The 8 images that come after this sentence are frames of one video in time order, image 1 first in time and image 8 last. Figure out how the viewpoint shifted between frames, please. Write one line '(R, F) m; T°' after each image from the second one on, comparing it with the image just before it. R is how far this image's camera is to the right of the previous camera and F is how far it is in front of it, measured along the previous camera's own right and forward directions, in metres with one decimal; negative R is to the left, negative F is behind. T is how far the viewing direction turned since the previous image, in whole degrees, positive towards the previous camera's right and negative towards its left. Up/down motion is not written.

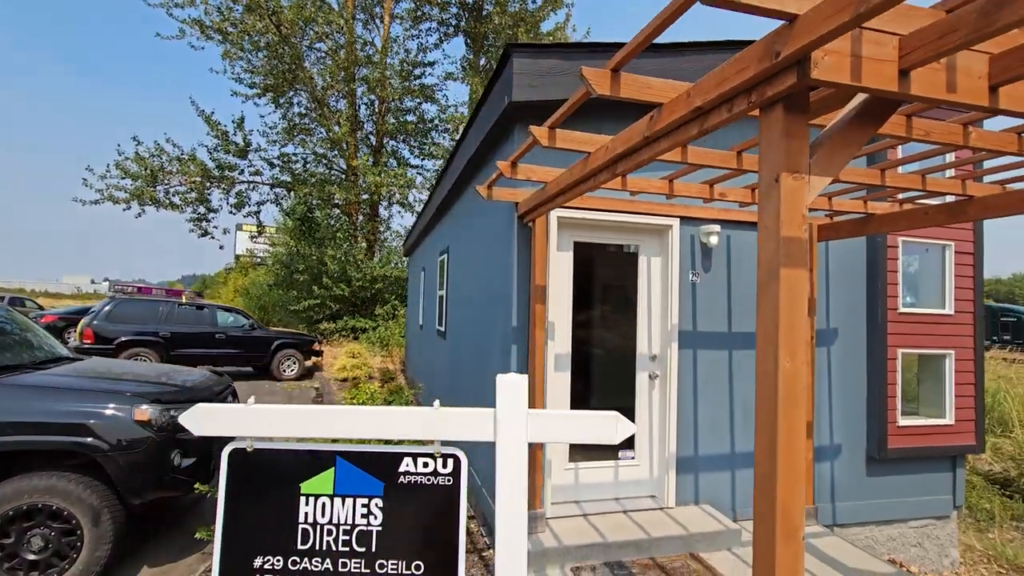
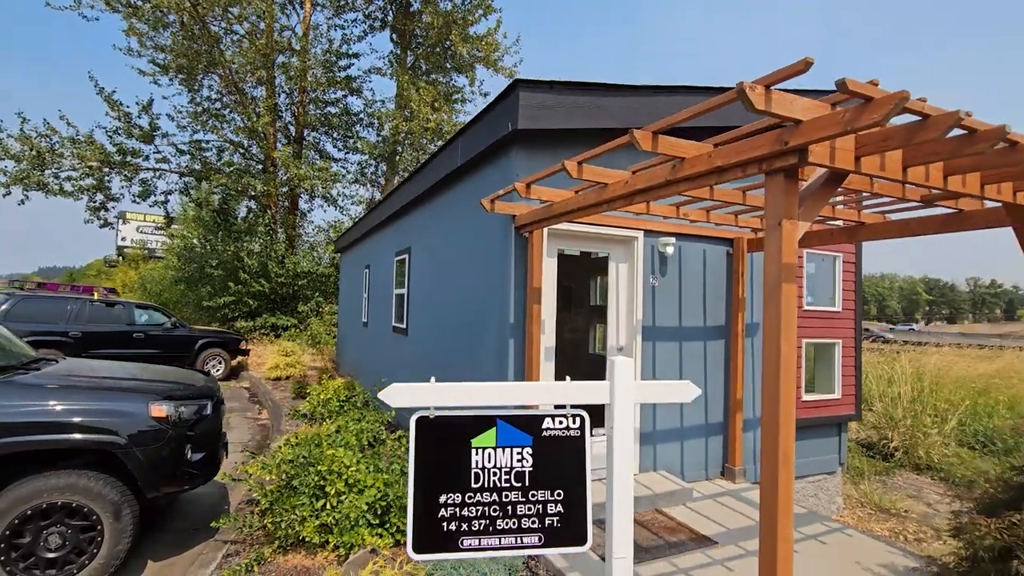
(-0.6, -0.4) m; +10°
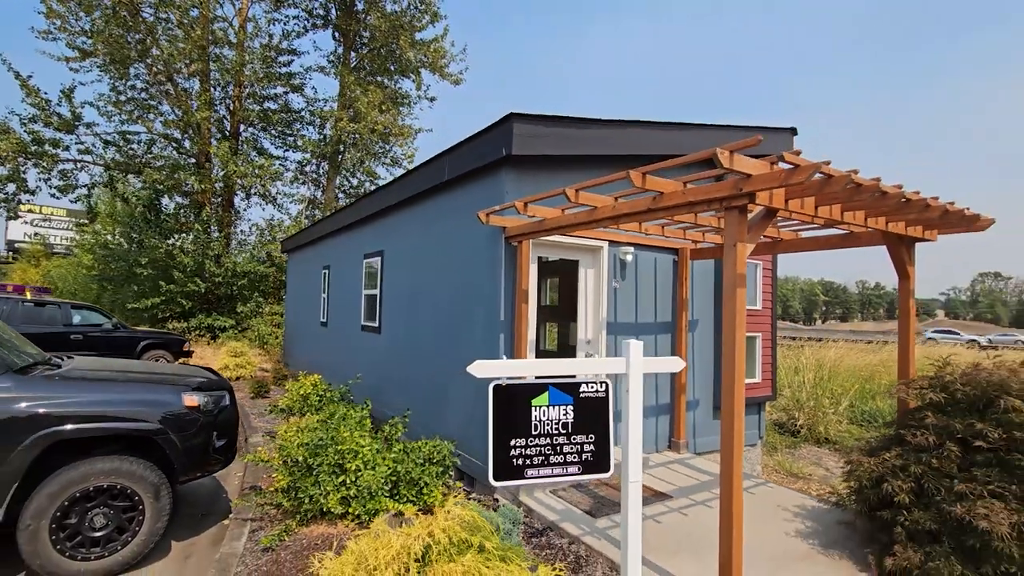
(-0.5, -0.6) m; +8°
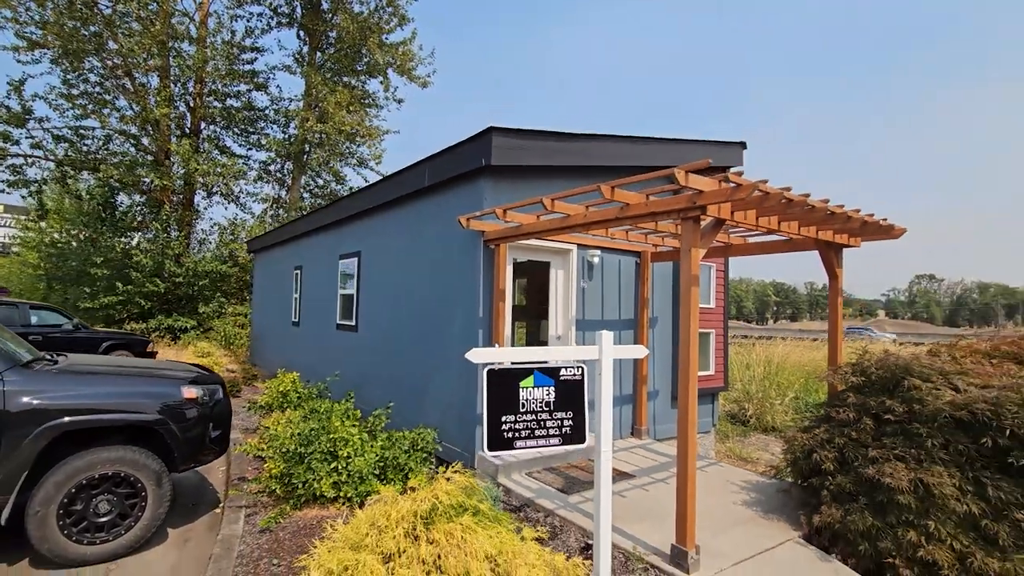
(-0.1, -0.4) m; +4°
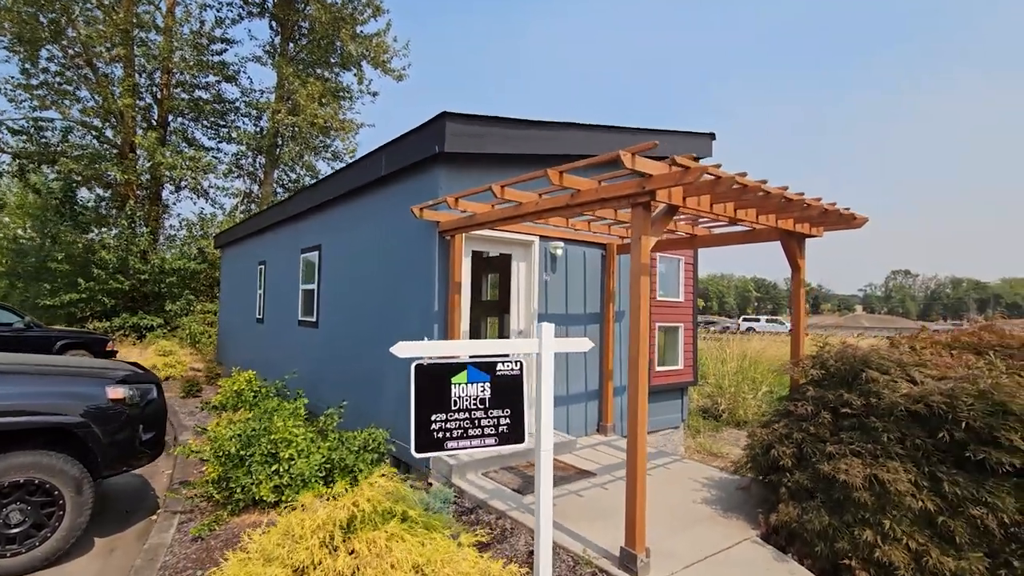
(+0.2, +0.2) m; +2°
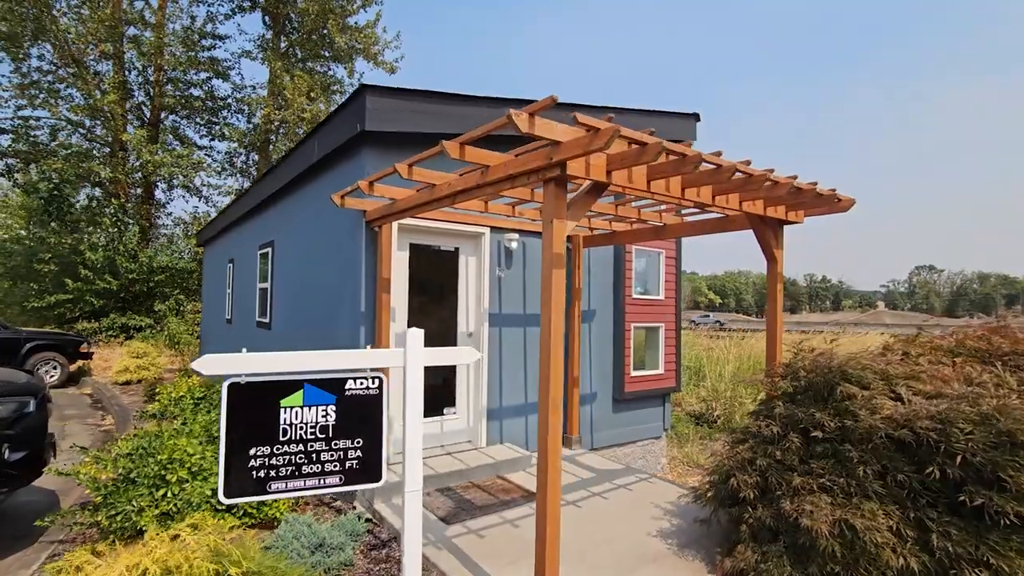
(+0.6, +0.6) m; -2°
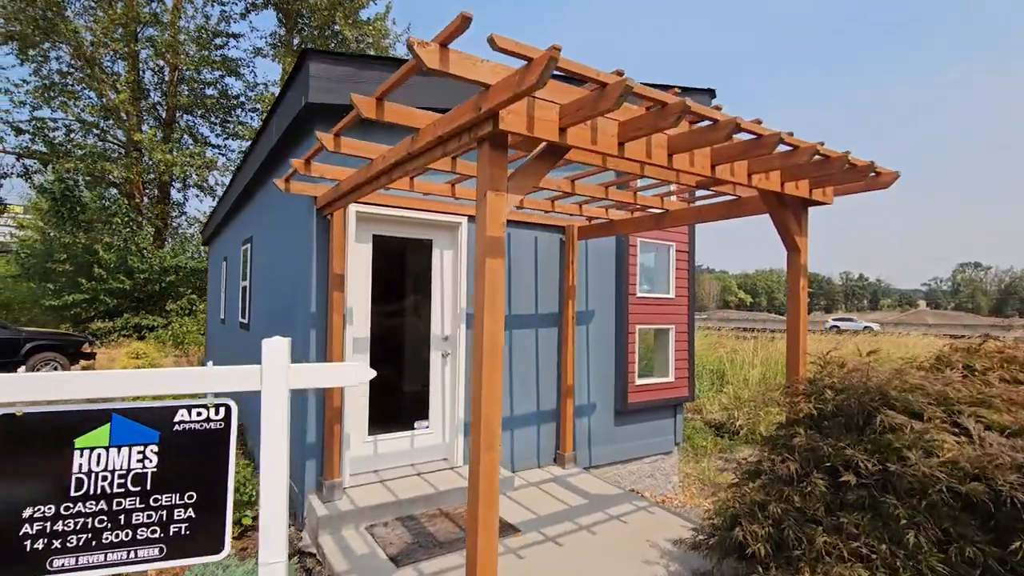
(+0.4, +0.6) m; -3°
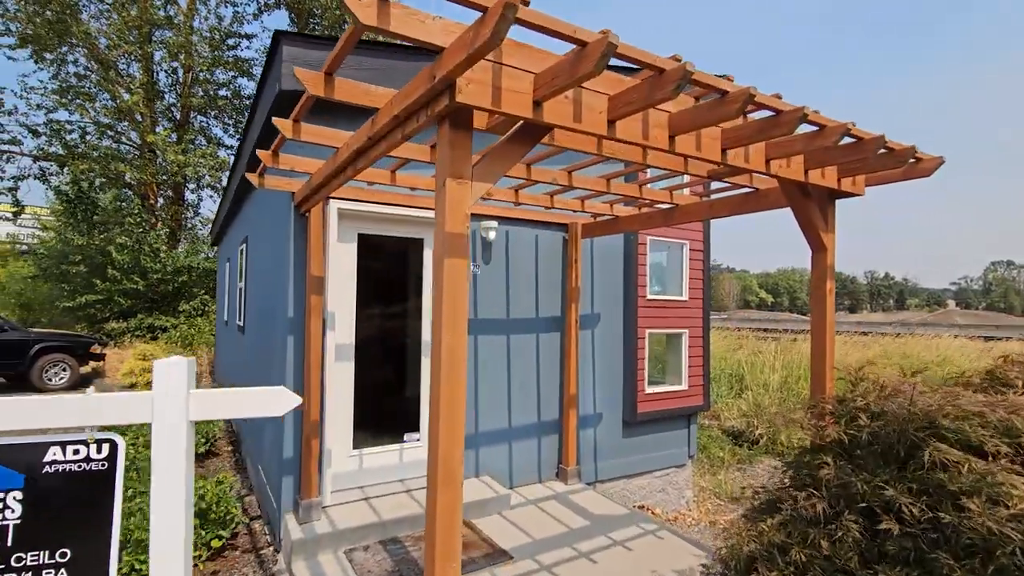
(+0.1, +0.3) m; -2°
